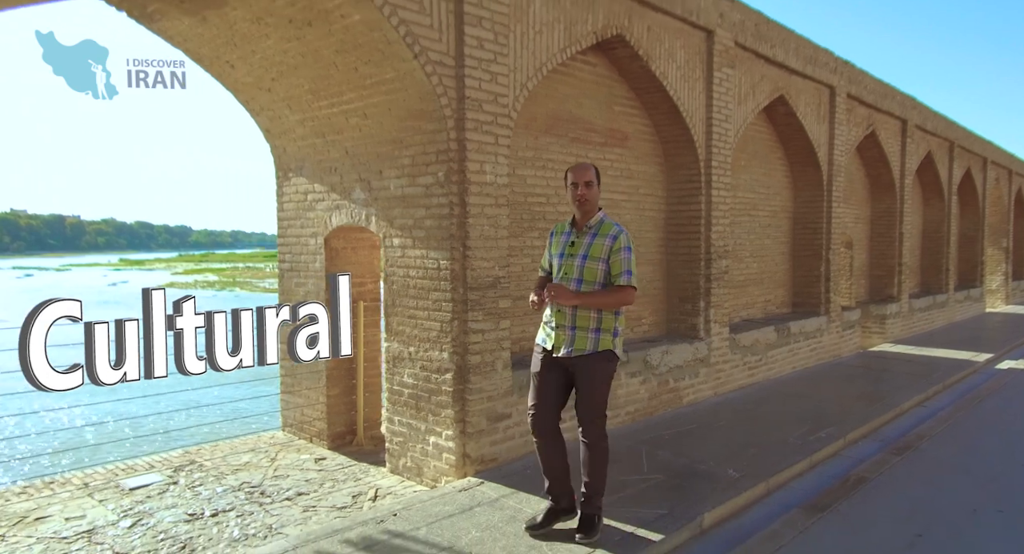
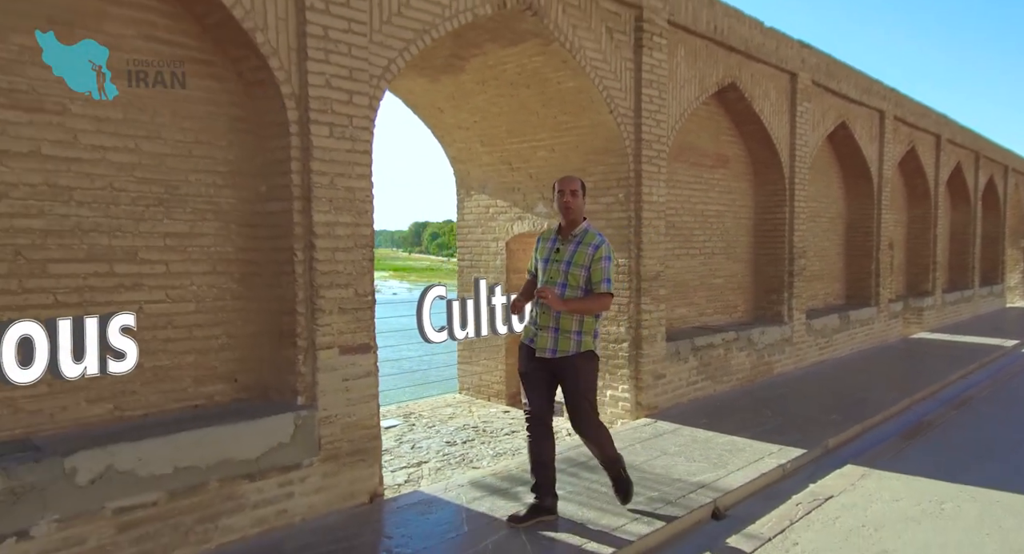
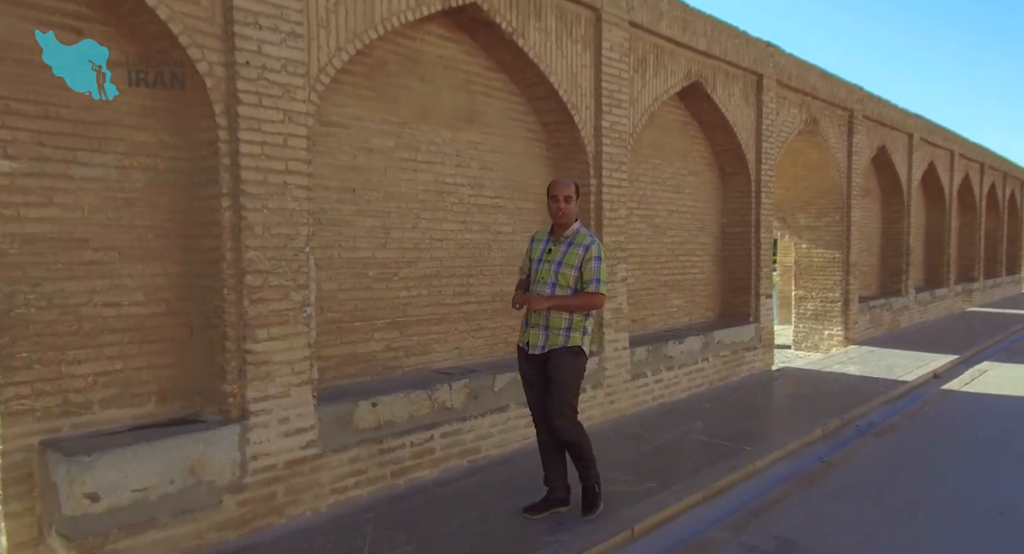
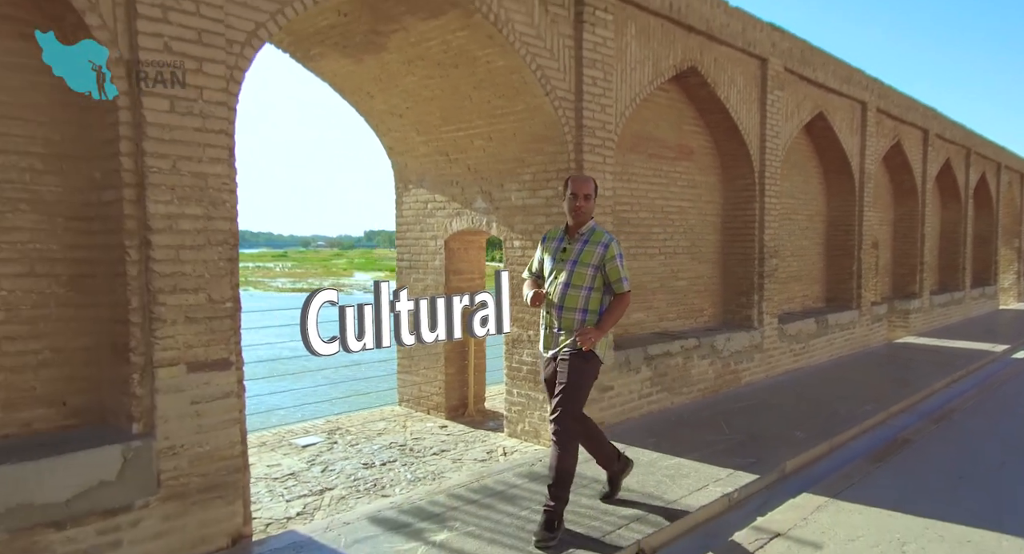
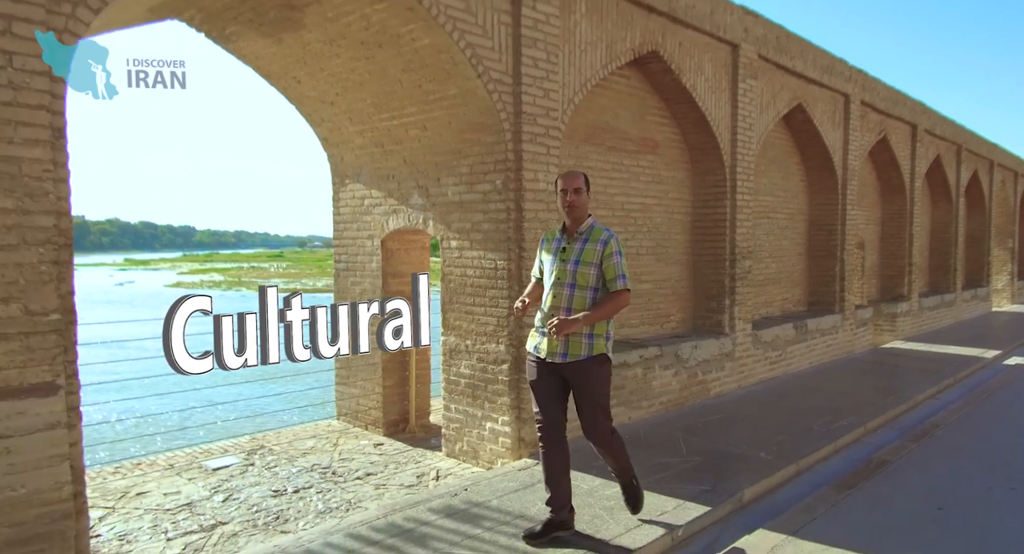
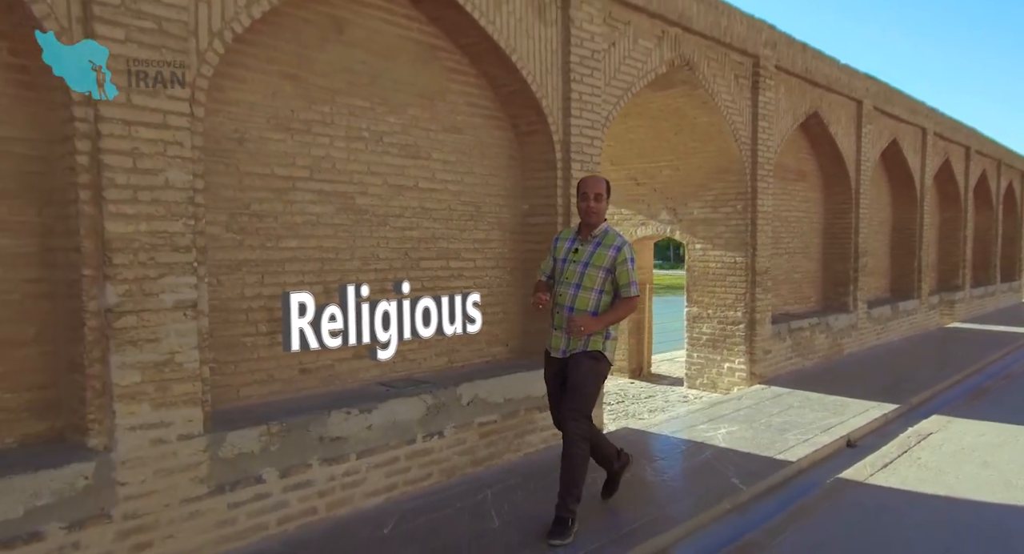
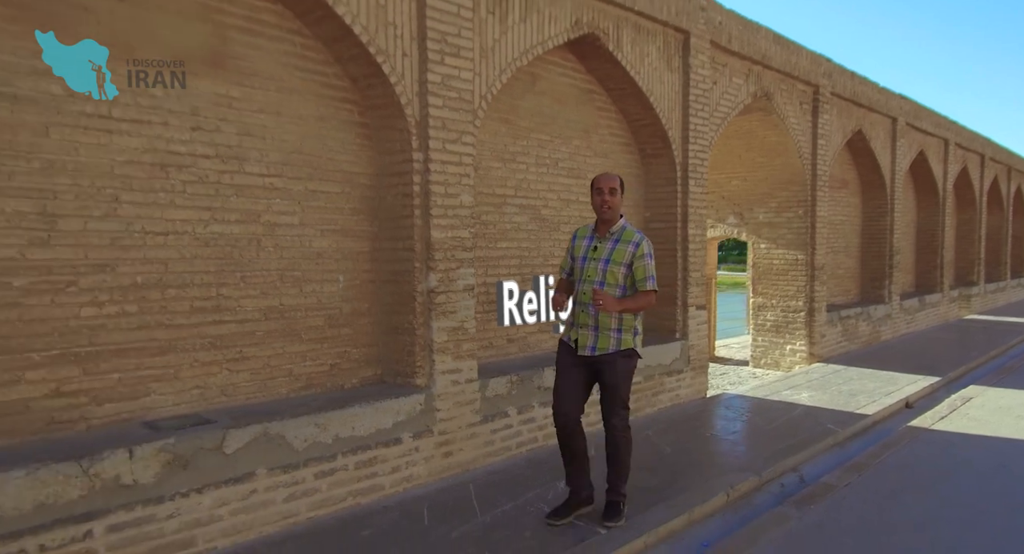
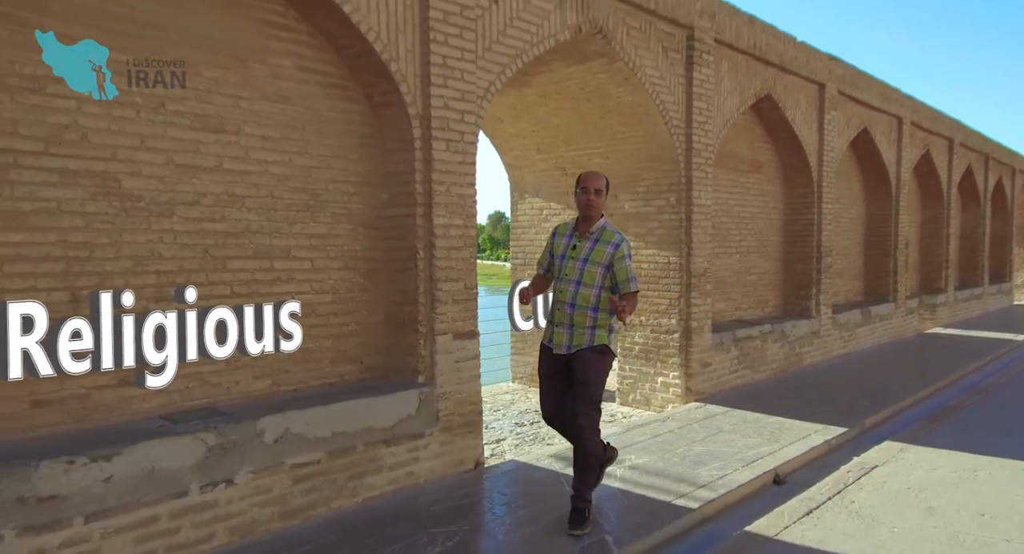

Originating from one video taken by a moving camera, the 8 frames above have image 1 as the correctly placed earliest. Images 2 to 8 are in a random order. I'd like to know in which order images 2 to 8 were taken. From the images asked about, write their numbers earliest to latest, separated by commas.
5, 4, 2, 8, 6, 7, 3
